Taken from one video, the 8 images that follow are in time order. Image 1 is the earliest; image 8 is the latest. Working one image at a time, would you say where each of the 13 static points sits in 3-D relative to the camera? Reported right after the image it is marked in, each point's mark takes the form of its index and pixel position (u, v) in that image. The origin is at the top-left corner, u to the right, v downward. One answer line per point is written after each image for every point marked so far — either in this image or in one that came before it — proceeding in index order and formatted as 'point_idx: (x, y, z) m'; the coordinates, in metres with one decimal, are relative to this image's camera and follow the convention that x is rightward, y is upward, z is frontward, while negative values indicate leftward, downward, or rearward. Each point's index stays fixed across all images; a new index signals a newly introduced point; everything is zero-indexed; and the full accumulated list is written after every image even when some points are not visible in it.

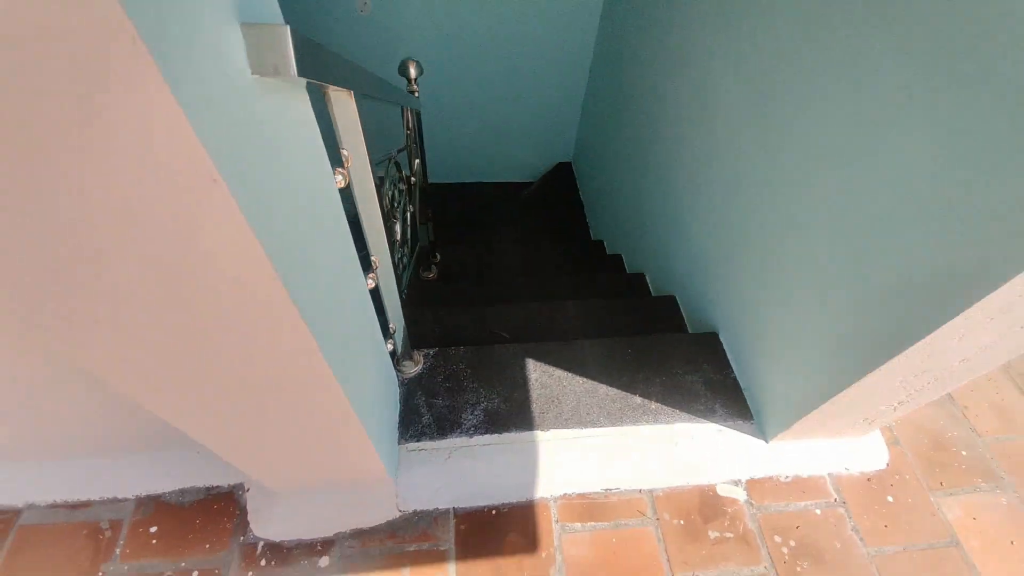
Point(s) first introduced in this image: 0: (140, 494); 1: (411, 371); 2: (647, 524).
0: (-1.1, -0.6, +1.3) m
1: (-0.3, -0.3, +1.6) m
2: (+0.4, -0.7, +1.4) m
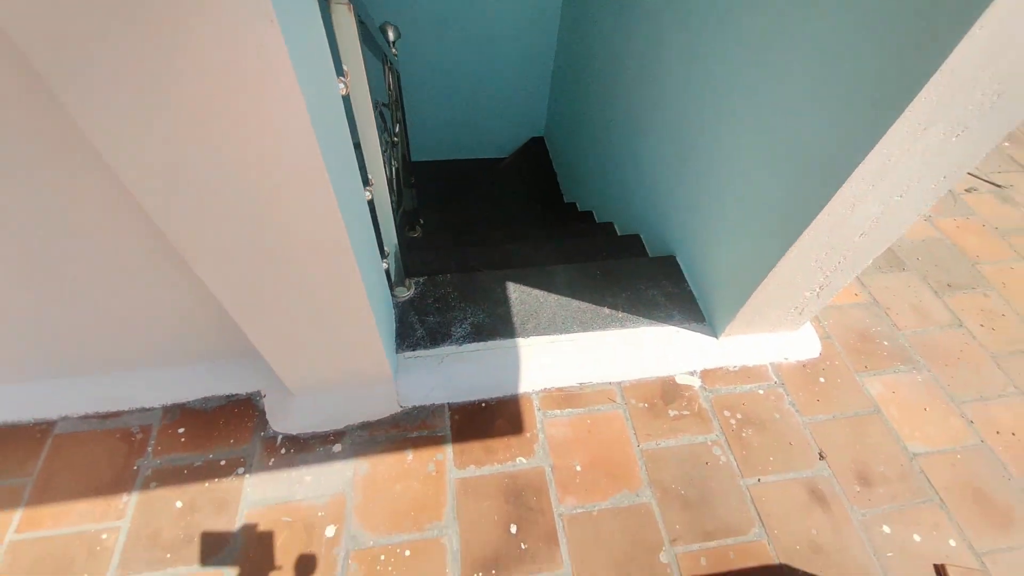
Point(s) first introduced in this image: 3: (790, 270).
0: (-1.1, -0.4, +1.5) m
1: (-0.4, 0.0, +1.8) m
2: (+0.4, -0.4, +1.6) m
3: (+0.9, 0.0, +1.4) m
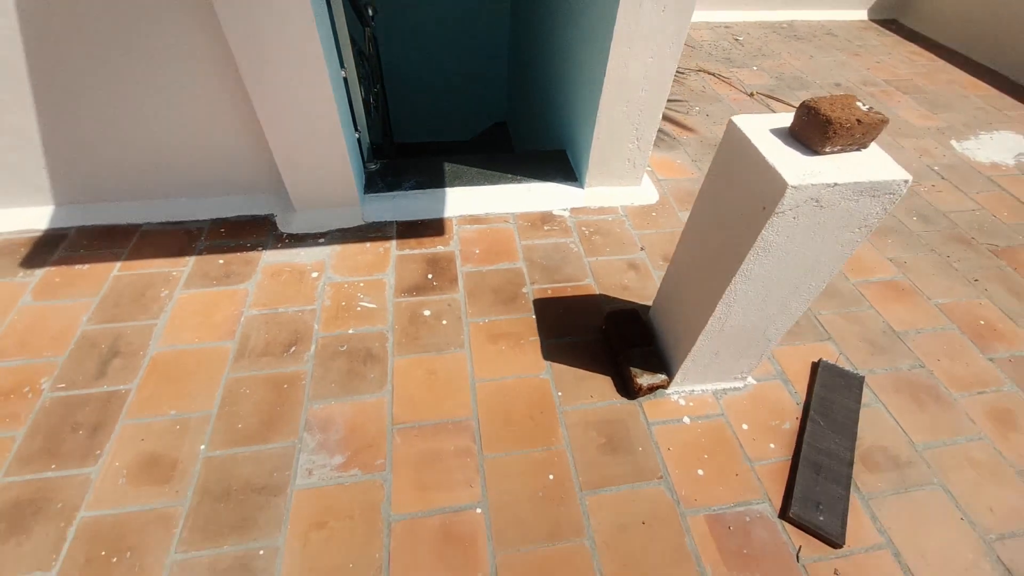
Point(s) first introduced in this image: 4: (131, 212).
0: (-1.5, +0.4, +2.3) m
1: (-0.8, +0.7, +2.6) m
2: (0.0, +0.3, +2.4) m
3: (+0.5, +0.8, +2.2) m
4: (-1.9, +0.4, +2.3) m
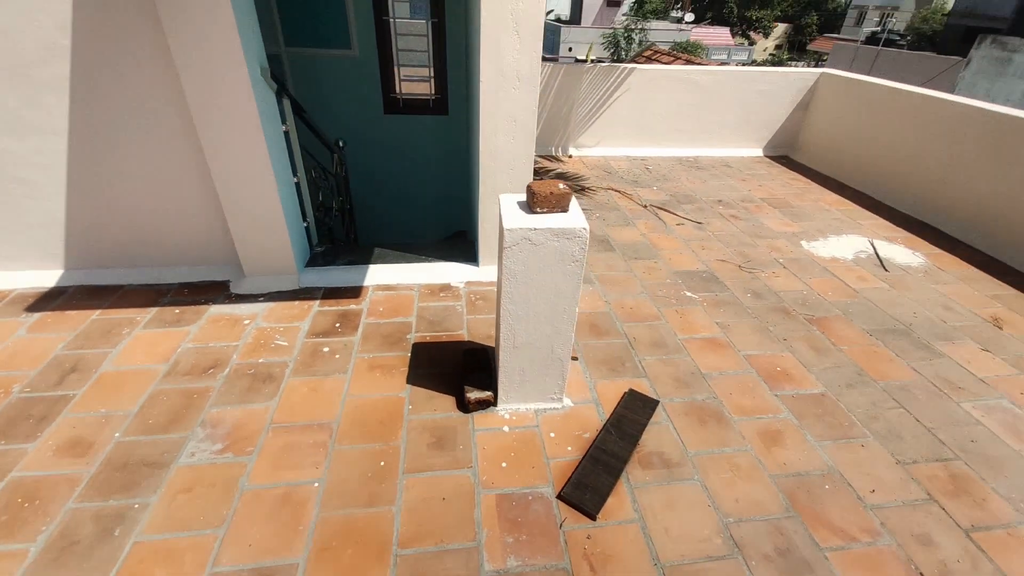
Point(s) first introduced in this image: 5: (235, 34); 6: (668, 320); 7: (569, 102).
0: (-2.2, 0.0, +3.0) m
1: (-1.4, +0.3, +3.3) m
2: (-0.7, 0.0, +3.0) m
3: (-0.1, +0.5, +3.0) m
4: (-2.5, +0.1, +3.0) m
5: (-1.4, +1.2, +2.2) m
6: (+1.0, -0.2, +2.9) m
7: (+0.7, +2.2, +5.5) m
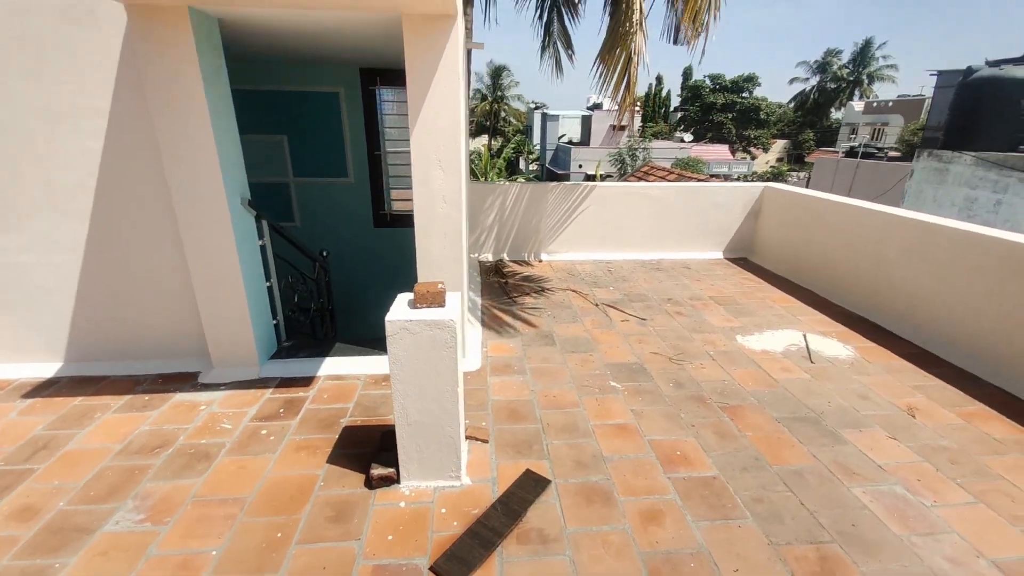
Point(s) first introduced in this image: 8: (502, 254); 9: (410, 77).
0: (-2.6, -0.6, +3.4) m
1: (-1.9, -0.5, +3.8) m
2: (-1.1, -0.7, +3.3) m
3: (-0.6, -0.2, +3.4) m
4: (-3.0, -0.6, +3.4) m
5: (-1.9, +0.7, +2.9) m
6: (+0.5, -0.8, +3.1) m
7: (+0.4, +1.0, +6.2) m
8: (-0.1, +0.5, +6.3) m
9: (-0.6, +1.3, +2.8) m
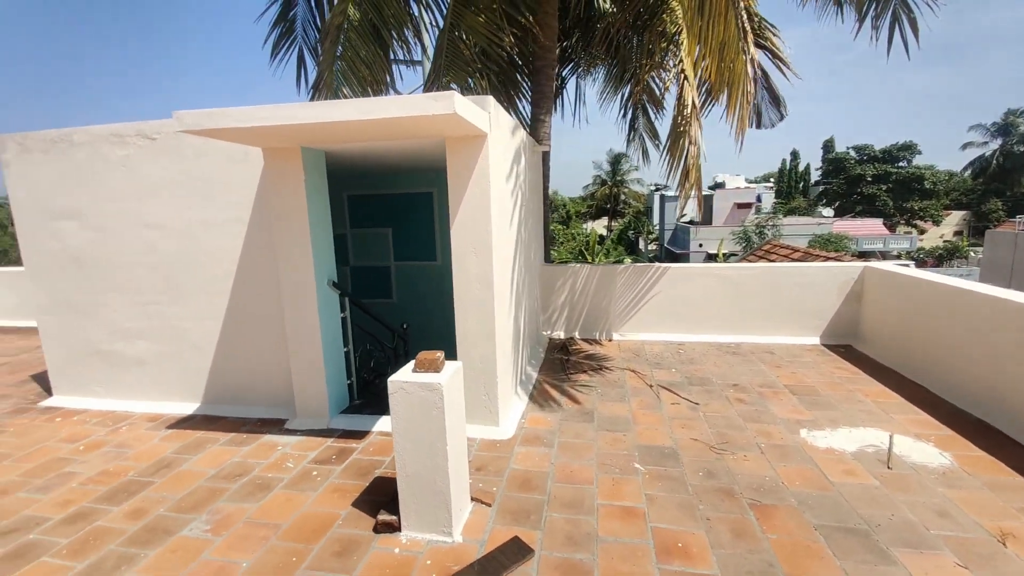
0: (-2.3, -1.2, +4.2) m
1: (-1.5, -1.1, +4.4) m
2: (-0.9, -1.3, +3.8) m
3: (-0.4, -0.8, +3.8) m
4: (-2.7, -1.1, +4.3) m
5: (-1.7, +0.2, +3.8) m
6: (+0.6, -1.3, +3.1) m
7: (+1.3, -0.1, +6.3) m
8: (+0.9, -0.6, +6.5) m
9: (-0.5, +0.8, +3.5) m
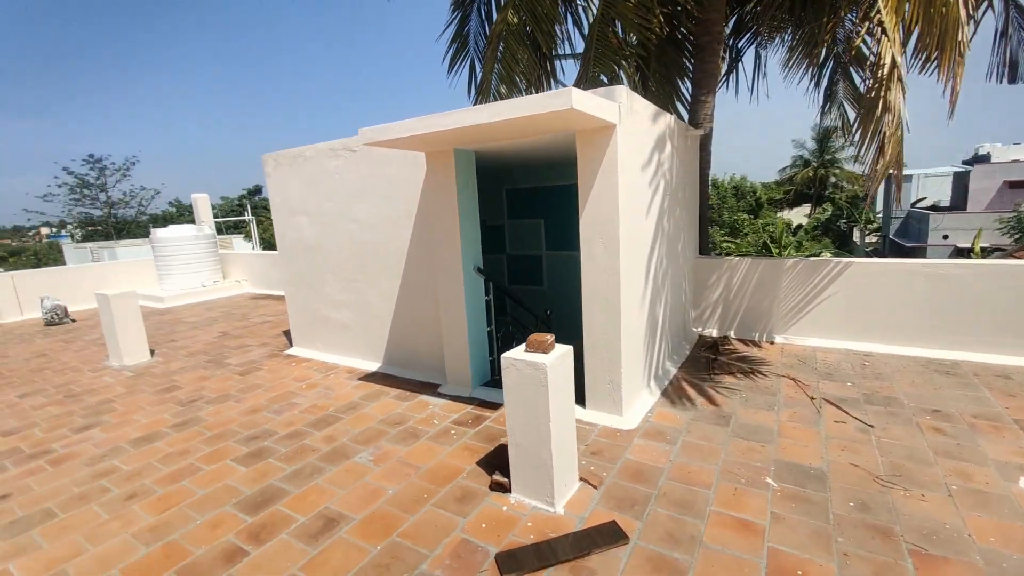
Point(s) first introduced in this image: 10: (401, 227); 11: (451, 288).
0: (-1.0, -1.0, +5.0) m
1: (-0.2, -0.9, +4.9) m
2: (+0.2, -1.1, +4.1) m
3: (+0.7, -0.7, +3.8) m
4: (-1.3, -0.9, +5.2) m
5: (-0.5, +0.4, +4.3) m
6: (+1.3, -1.3, +2.9) m
7: (+3.2, -0.1, +5.6) m
8: (+2.8, -0.6, +6.0) m
9: (+0.5, +0.9, +3.6) m
10: (-1.2, +0.6, +4.8) m
11: (-0.6, 0.0, +4.5) m
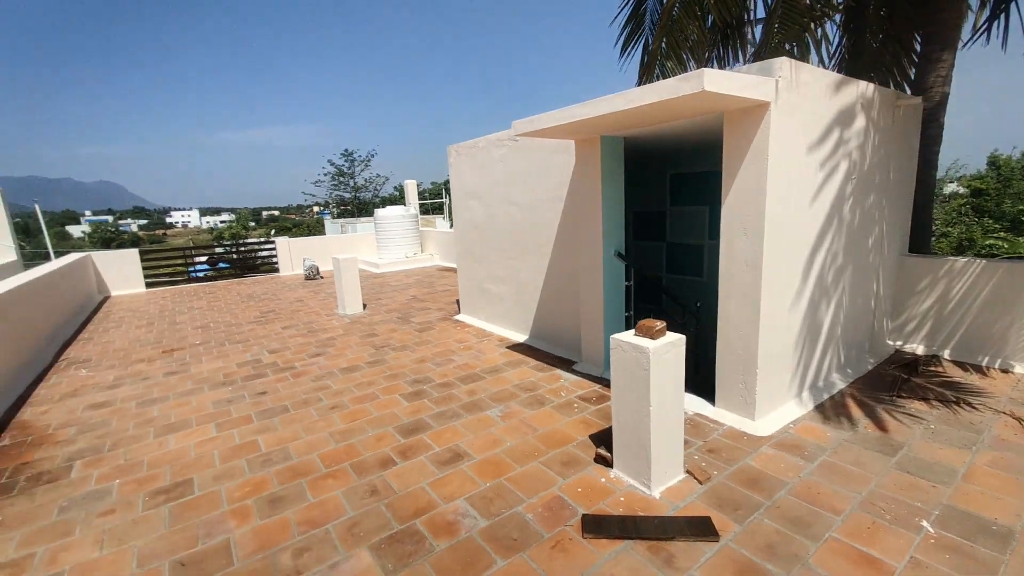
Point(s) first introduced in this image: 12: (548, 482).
0: (+0.6, -0.8, +5.4) m
1: (+1.3, -0.8, +4.9) m
2: (+1.3, -1.0, +4.0) m
3: (+1.7, -0.6, +3.6) m
4: (+0.4, -0.7, +5.7) m
5: (+0.9, +0.5, +4.5) m
6: (+1.9, -1.3, +2.5) m
7: (+4.8, -0.2, +4.3) m
8: (+4.5, -0.6, +4.8) m
9: (+1.6, +1.0, +3.3) m
10: (+0.4, +0.9, +5.2) m
11: (+0.8, +0.2, +4.6) m
12: (+0.3, -1.3, +3.0) m
